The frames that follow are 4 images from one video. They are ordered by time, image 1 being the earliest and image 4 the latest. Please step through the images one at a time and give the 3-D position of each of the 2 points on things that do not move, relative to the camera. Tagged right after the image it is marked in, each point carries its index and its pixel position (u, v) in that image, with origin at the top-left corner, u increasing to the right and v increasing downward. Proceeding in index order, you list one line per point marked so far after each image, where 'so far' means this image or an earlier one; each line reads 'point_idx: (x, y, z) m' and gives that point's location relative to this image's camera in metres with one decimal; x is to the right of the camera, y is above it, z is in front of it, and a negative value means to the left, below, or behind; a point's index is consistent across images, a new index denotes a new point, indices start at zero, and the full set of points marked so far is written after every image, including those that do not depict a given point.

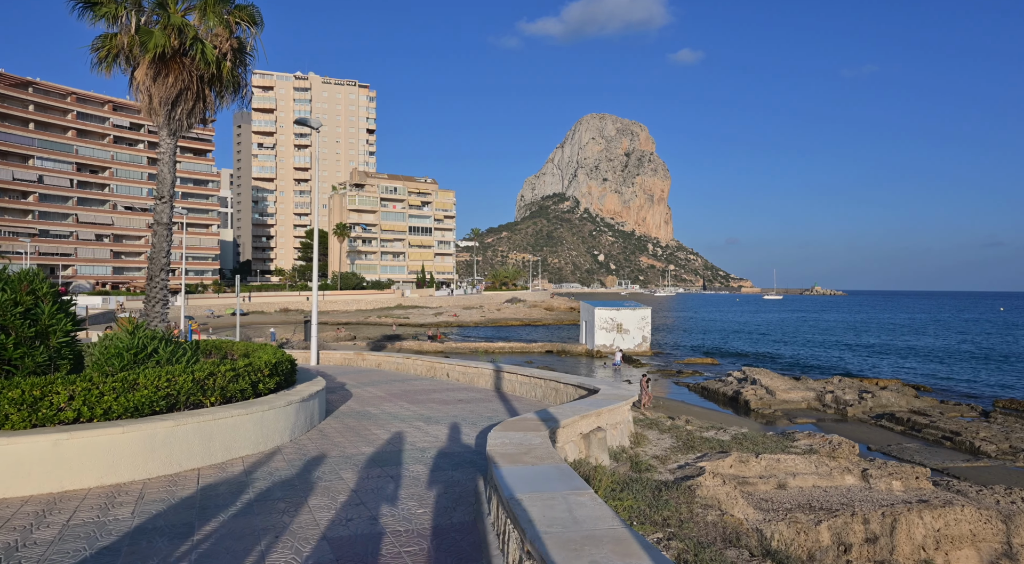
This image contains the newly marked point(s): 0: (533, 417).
0: (+0.2, -1.2, +5.3) m
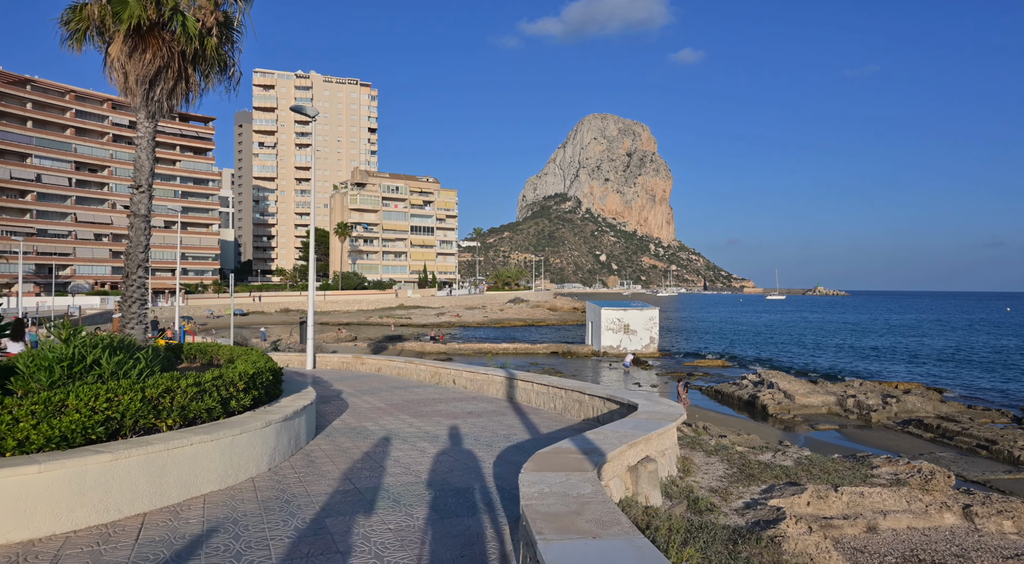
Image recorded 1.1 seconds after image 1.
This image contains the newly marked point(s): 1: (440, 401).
0: (+0.4, -1.1, +4.2) m
1: (-1.2, -1.9, +10.1) m
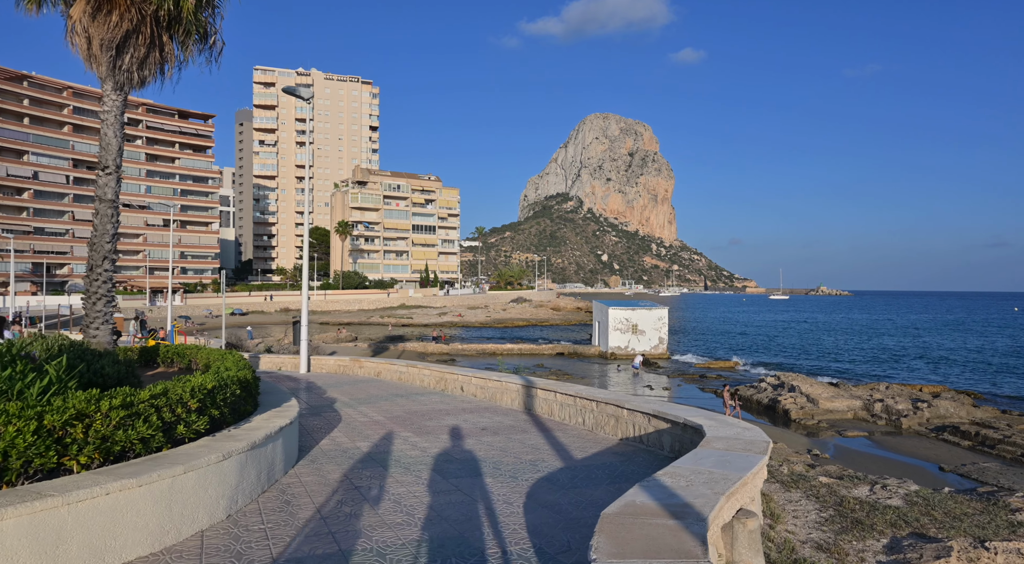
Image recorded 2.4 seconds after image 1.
0: (+0.6, -1.0, +2.9) m
1: (-0.9, -1.9, +8.8) m
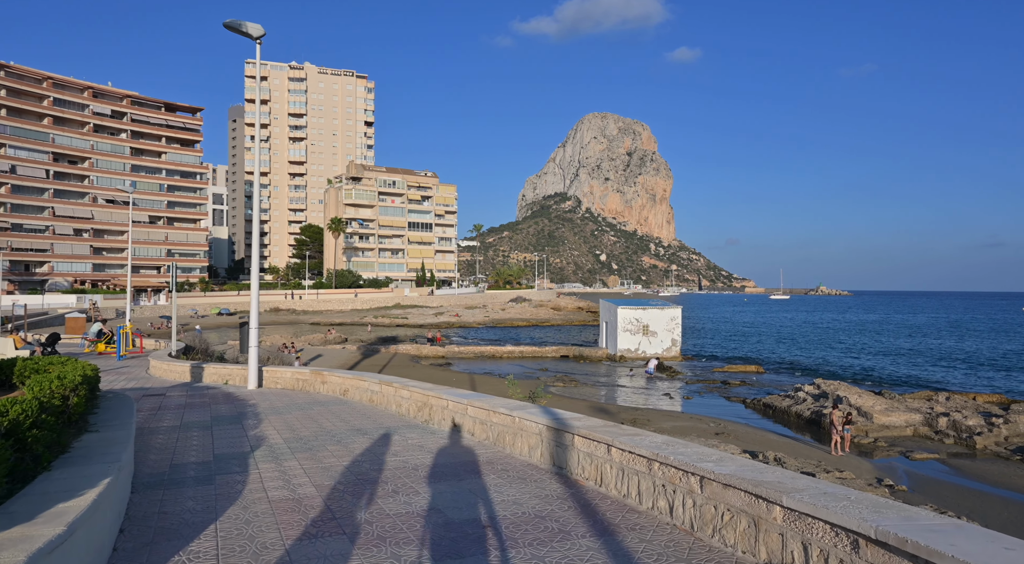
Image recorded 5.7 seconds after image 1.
0: (+0.8, -0.9, -0.5) m
1: (-0.7, -1.7, +5.4) m
